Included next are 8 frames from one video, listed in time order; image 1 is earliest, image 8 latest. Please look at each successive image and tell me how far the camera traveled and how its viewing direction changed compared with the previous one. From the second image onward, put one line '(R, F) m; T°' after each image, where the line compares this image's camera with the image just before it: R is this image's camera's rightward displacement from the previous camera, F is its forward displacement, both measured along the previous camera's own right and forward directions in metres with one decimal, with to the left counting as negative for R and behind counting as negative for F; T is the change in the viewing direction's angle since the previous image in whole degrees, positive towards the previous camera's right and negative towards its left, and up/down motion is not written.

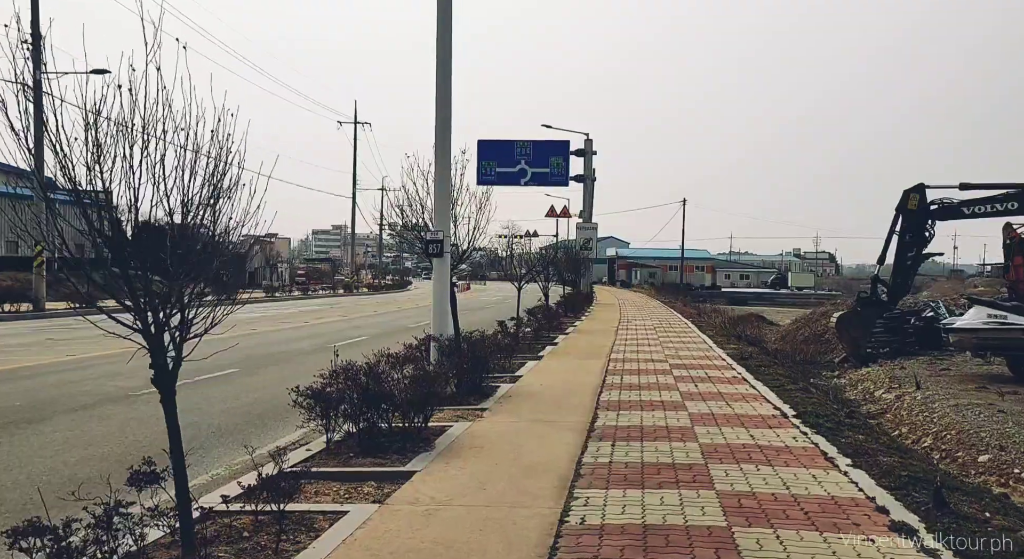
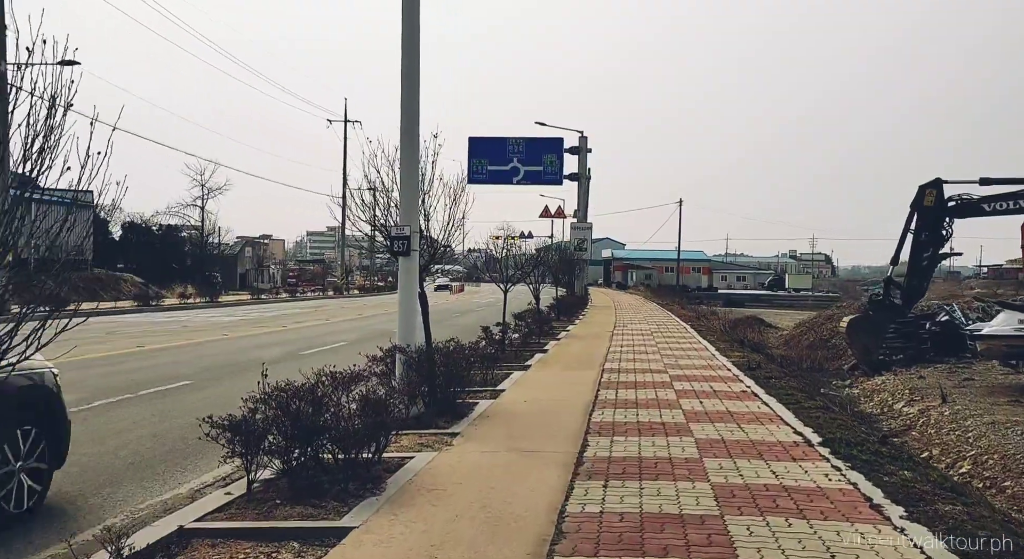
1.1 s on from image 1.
(+0.2, +1.6) m; 0°
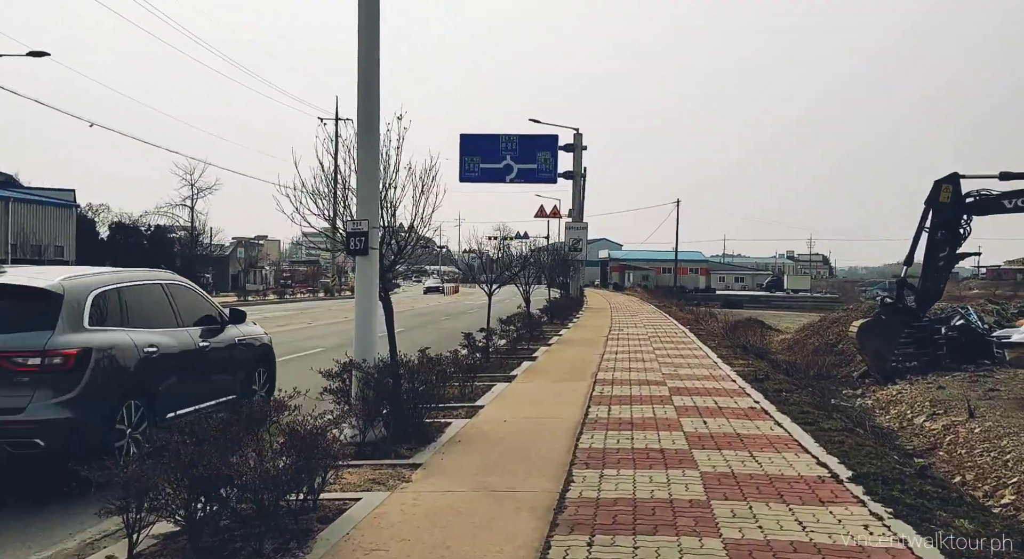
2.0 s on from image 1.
(+0.2, +1.4) m; 0°
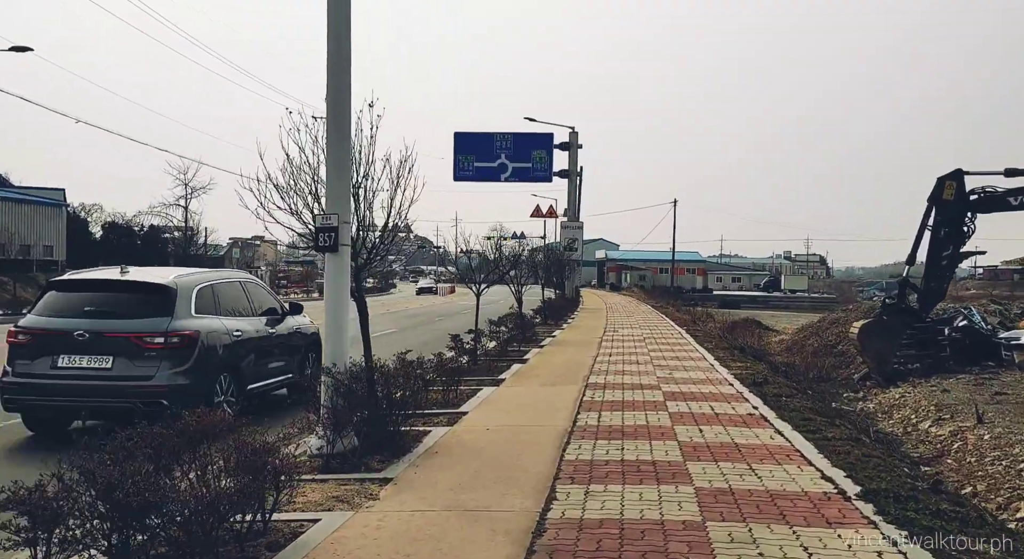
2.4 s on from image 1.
(+0.1, +0.6) m; 0°
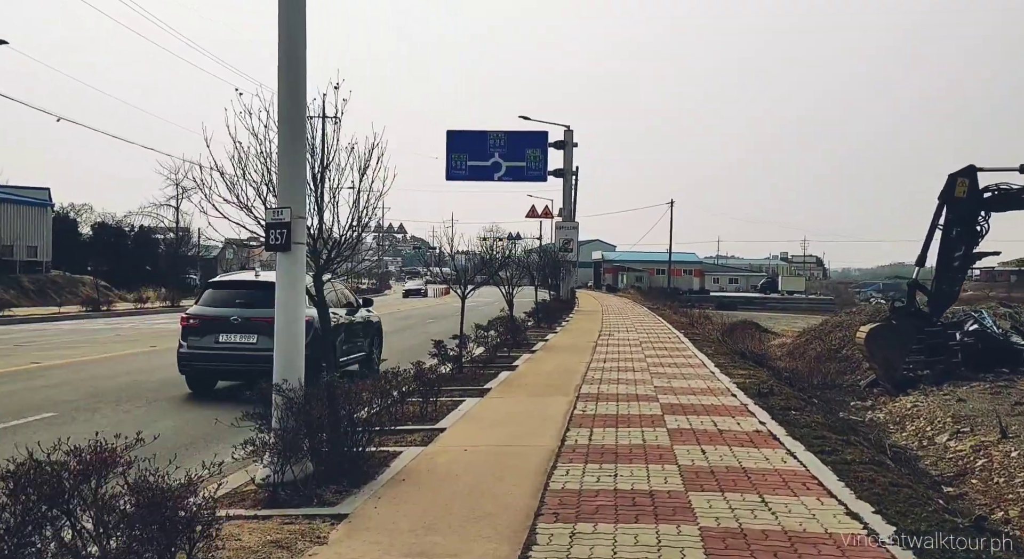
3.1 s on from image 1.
(+0.1, +1.0) m; 0°
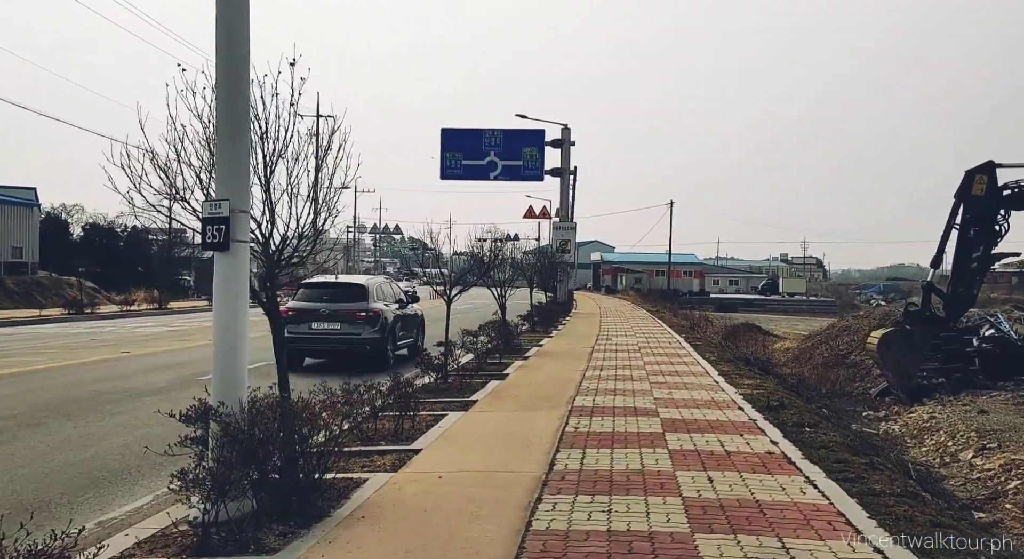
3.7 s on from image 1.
(+0.1, +1.0) m; 0°
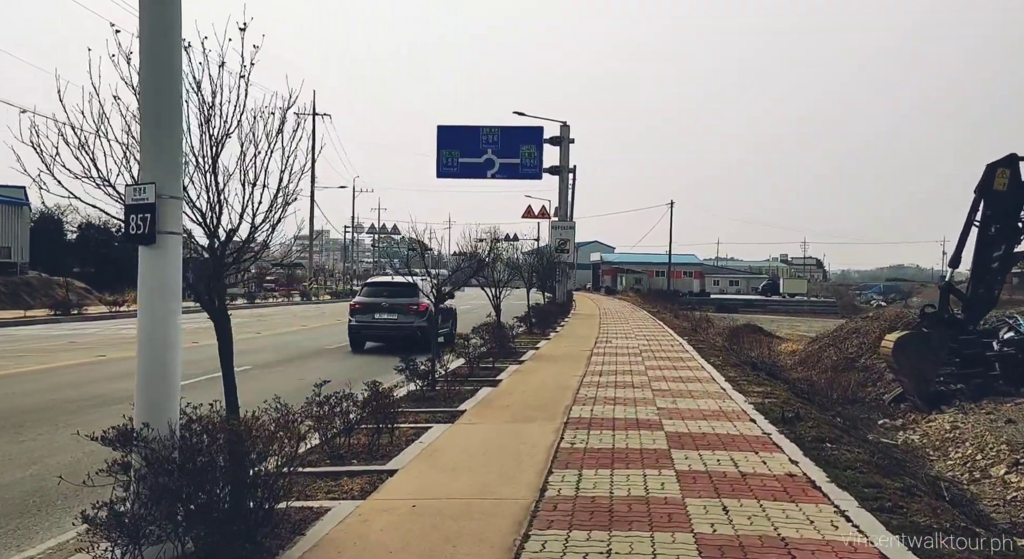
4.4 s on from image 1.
(+0.1, +1.0) m; 0°
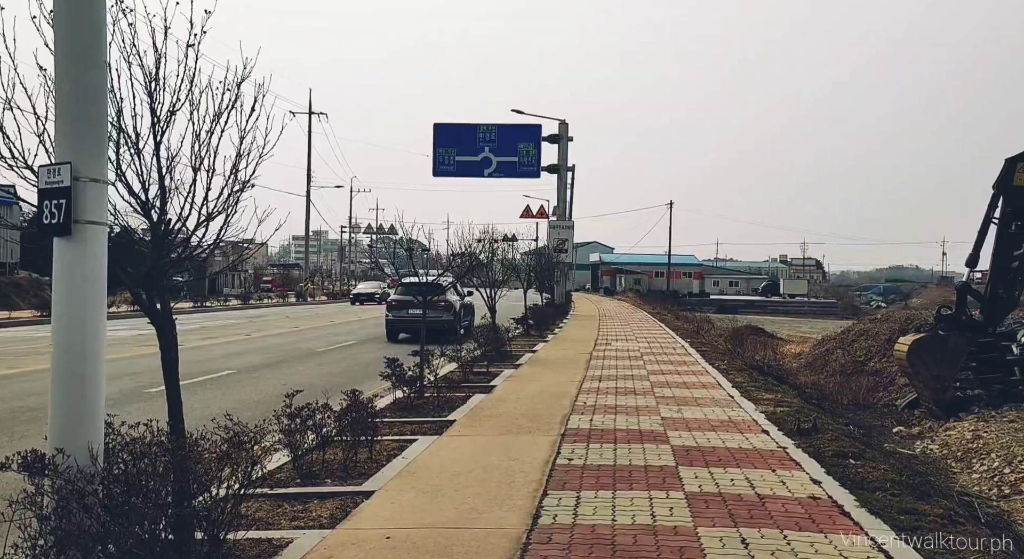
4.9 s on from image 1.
(+0.1, +0.8) m; 0°
